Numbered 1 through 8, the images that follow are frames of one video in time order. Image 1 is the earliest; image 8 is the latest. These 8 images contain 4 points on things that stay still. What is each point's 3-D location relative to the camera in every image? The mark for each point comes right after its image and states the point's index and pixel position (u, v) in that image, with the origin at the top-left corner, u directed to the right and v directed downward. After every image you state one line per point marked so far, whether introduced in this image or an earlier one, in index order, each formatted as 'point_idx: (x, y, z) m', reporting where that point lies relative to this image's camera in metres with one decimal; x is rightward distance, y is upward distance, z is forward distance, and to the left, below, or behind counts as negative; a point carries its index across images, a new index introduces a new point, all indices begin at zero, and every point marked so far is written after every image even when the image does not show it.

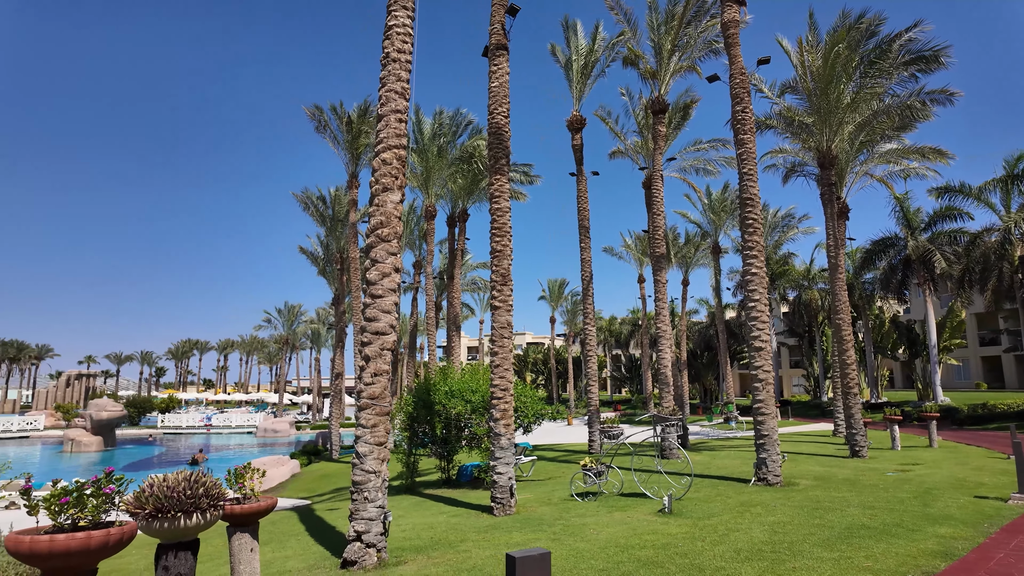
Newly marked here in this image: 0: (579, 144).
0: (+2.2, +4.7, +19.5) m
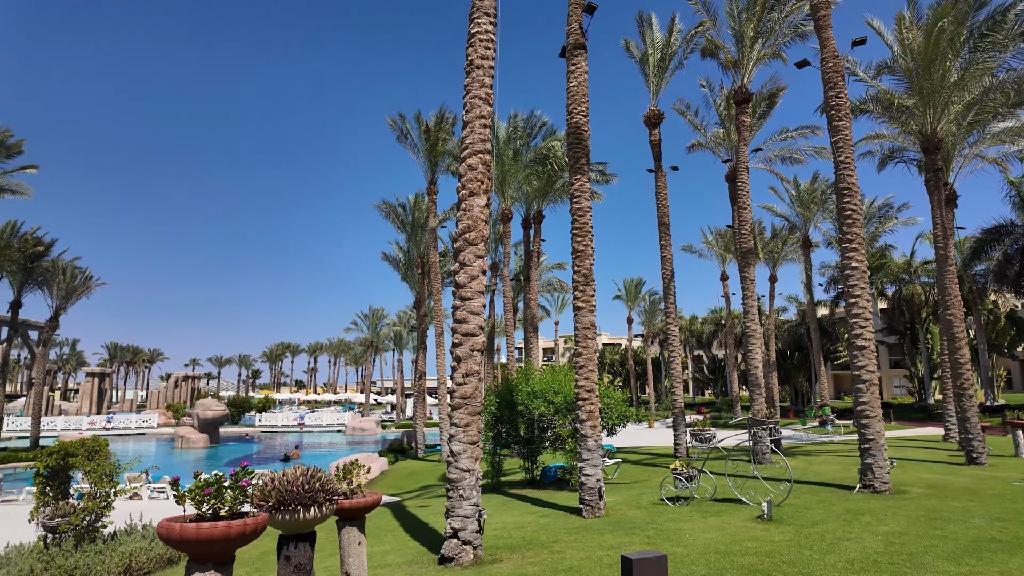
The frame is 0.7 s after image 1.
0: (+4.6, +4.7, +19.1) m
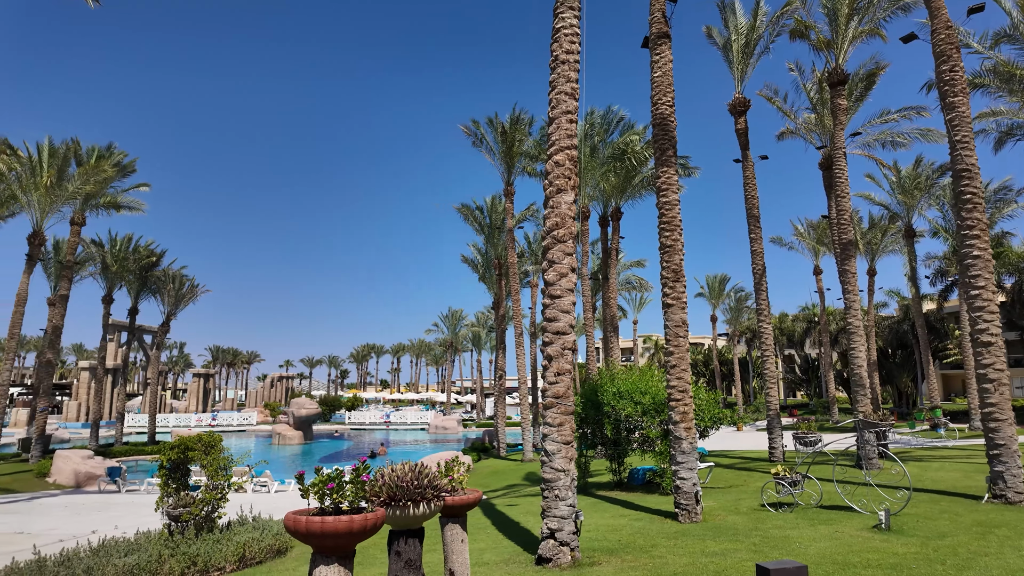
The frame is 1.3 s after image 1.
0: (+7.0, +4.9, +18.3) m
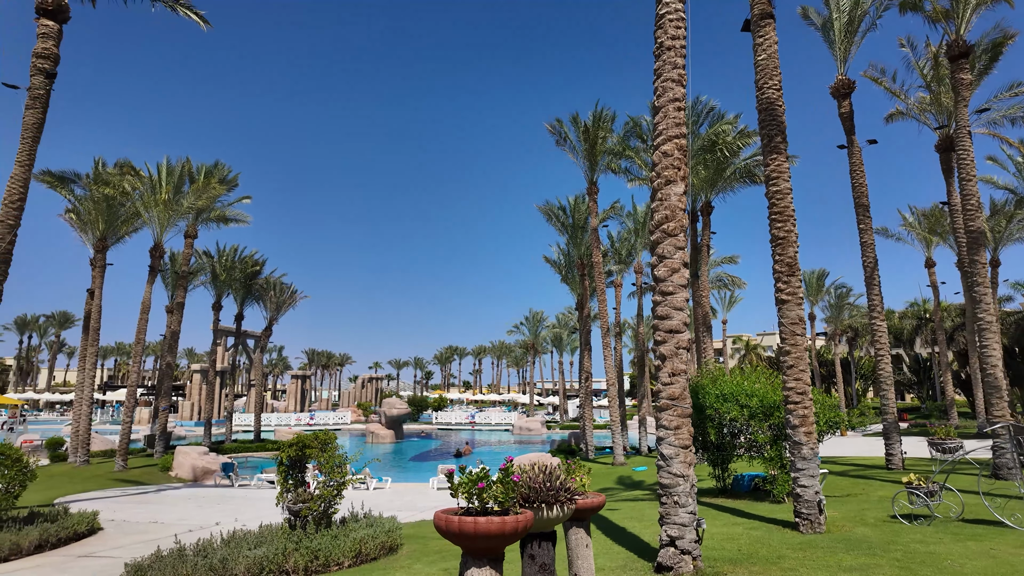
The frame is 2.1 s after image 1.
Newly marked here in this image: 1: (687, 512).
0: (+9.6, +5.0, +17.1) m
1: (+1.7, -2.2, +5.8) m
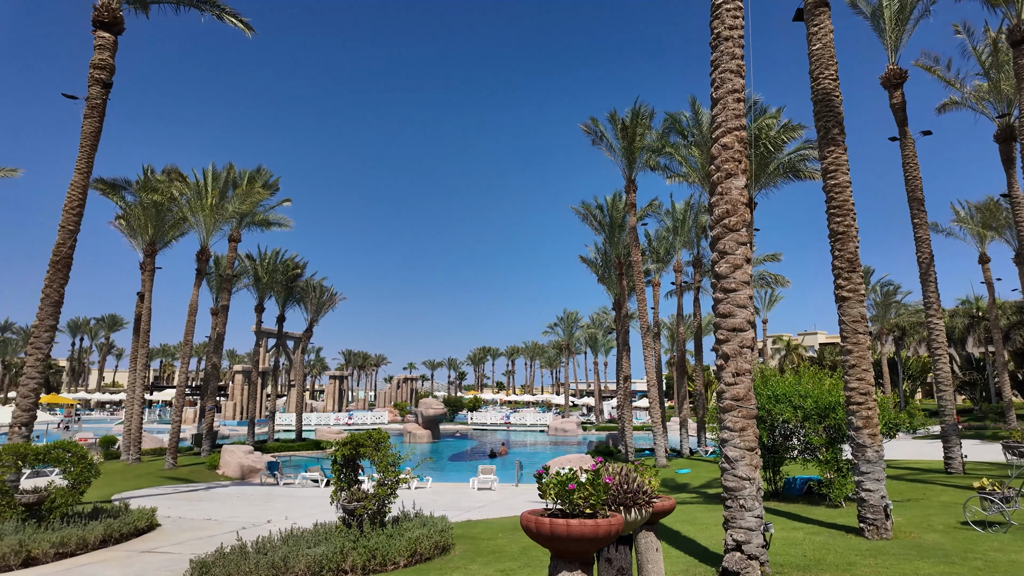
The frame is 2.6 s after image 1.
0: (+10.7, +5.1, +16.5) m
1: (+2.3, -2.1, +5.6) m
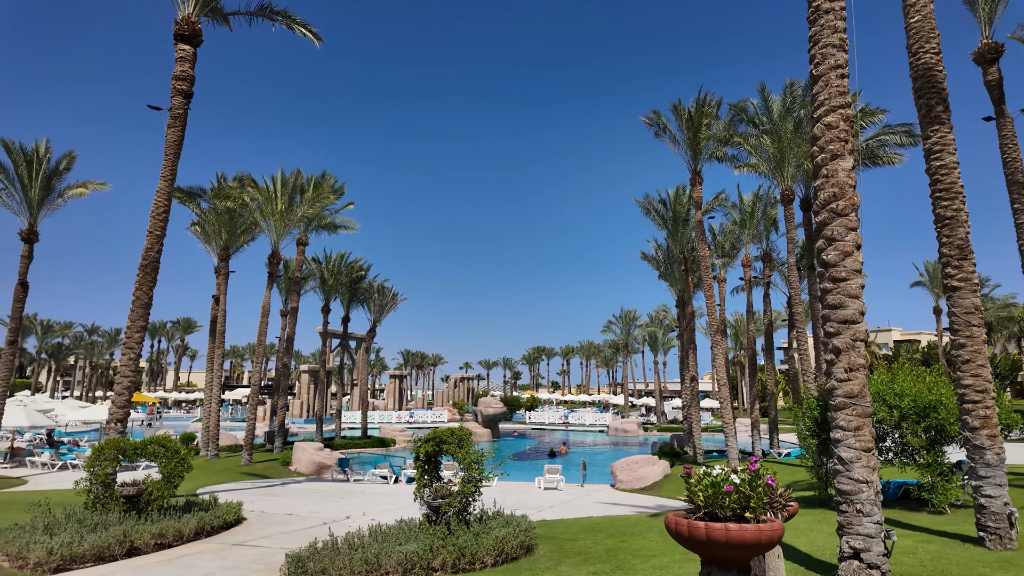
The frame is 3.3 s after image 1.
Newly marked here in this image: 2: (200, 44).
0: (+12.4, +5.3, +15.3) m
1: (+3.1, -2.0, +5.2) m
2: (-7.5, +5.8, +14.4) m
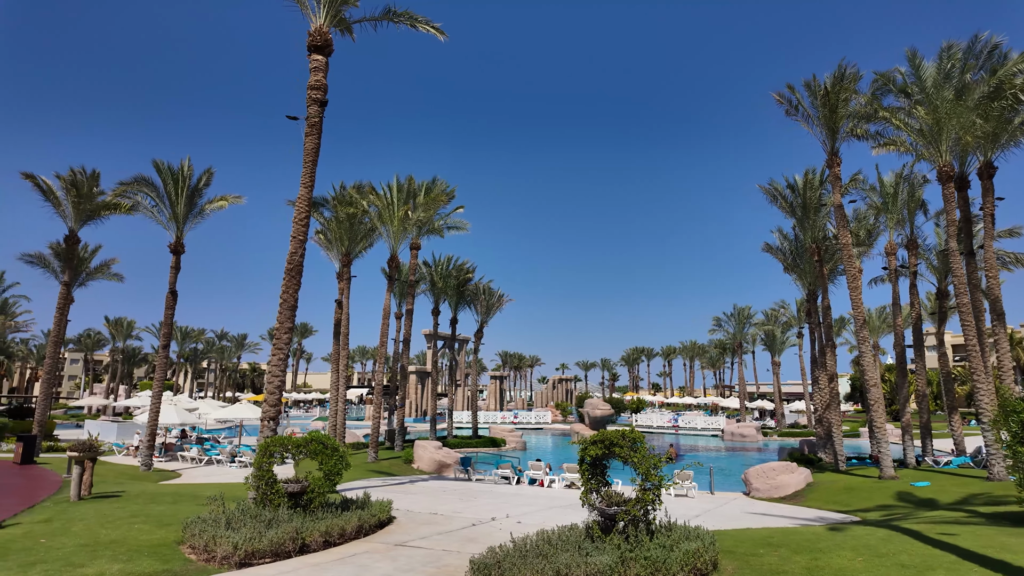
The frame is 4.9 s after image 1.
0: (+15.3, +5.8, +12.7) m
1: (+4.8, -1.8, +4.1) m
2: (-4.4, +5.8, +14.8) m
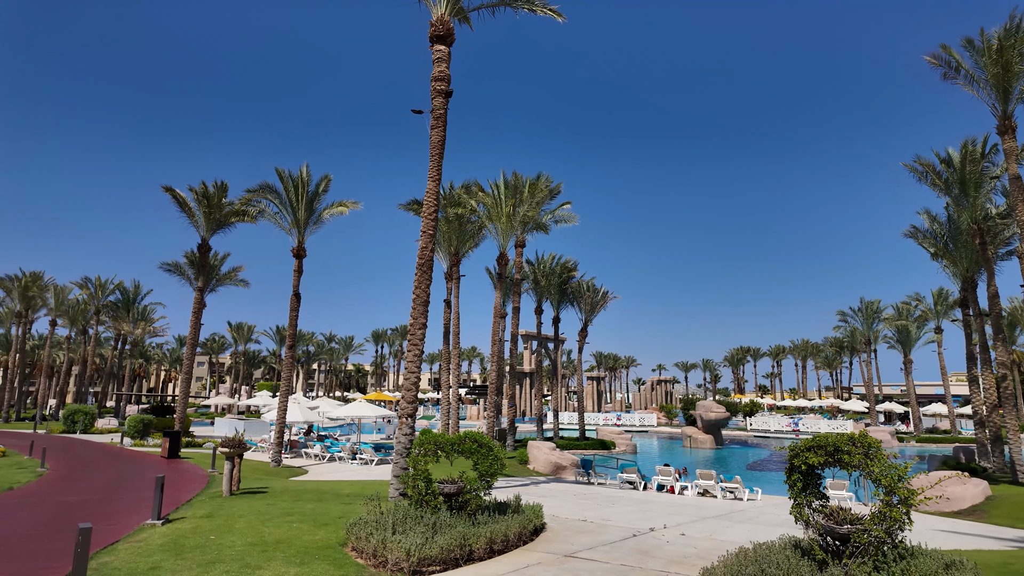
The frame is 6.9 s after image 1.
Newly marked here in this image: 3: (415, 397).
0: (+17.8, +6.3, +9.4) m
1: (+6.4, -1.5, +2.4) m
2: (-1.4, +5.9, +14.4) m
3: (-2.0, -2.2, +12.3) m
